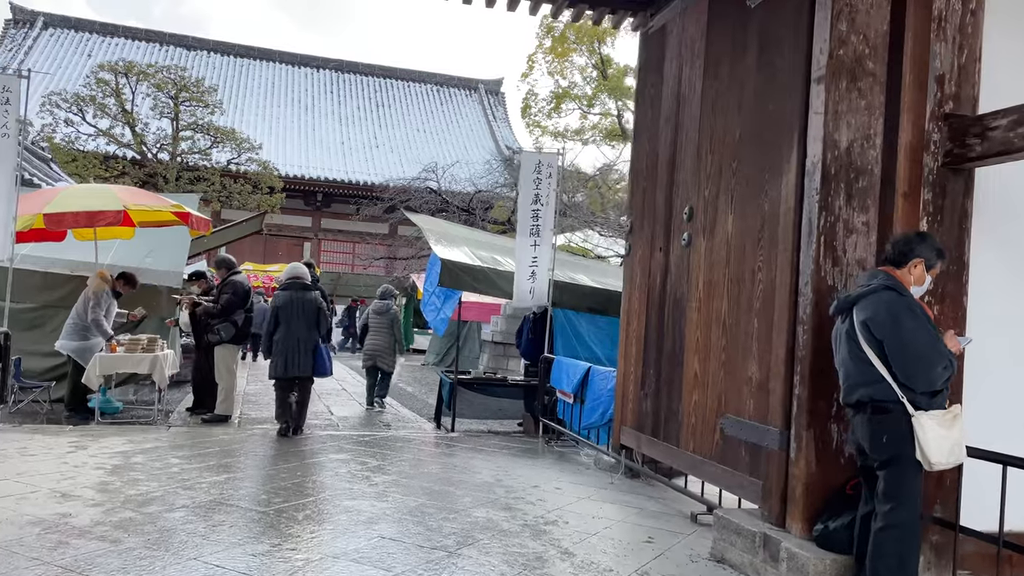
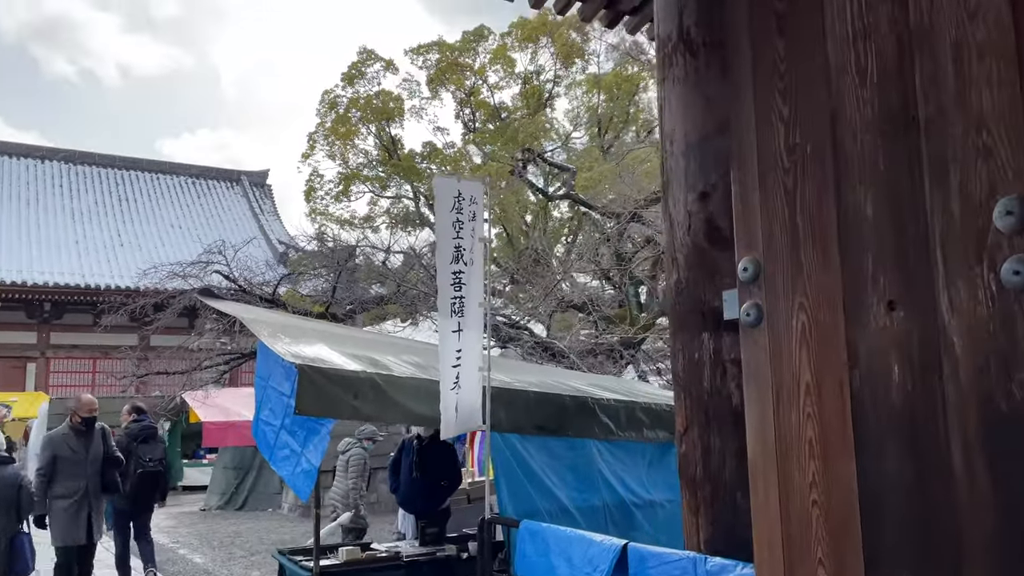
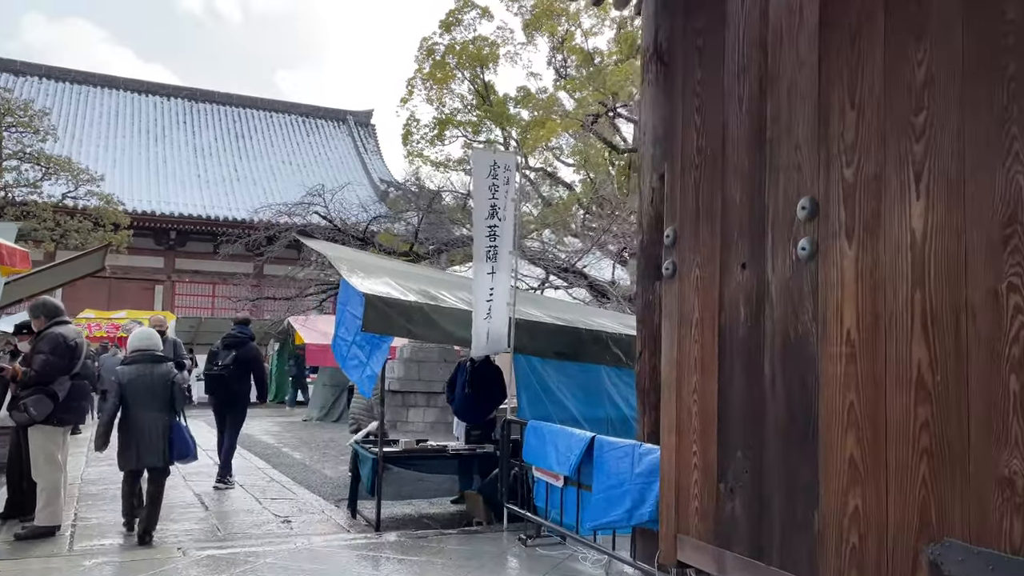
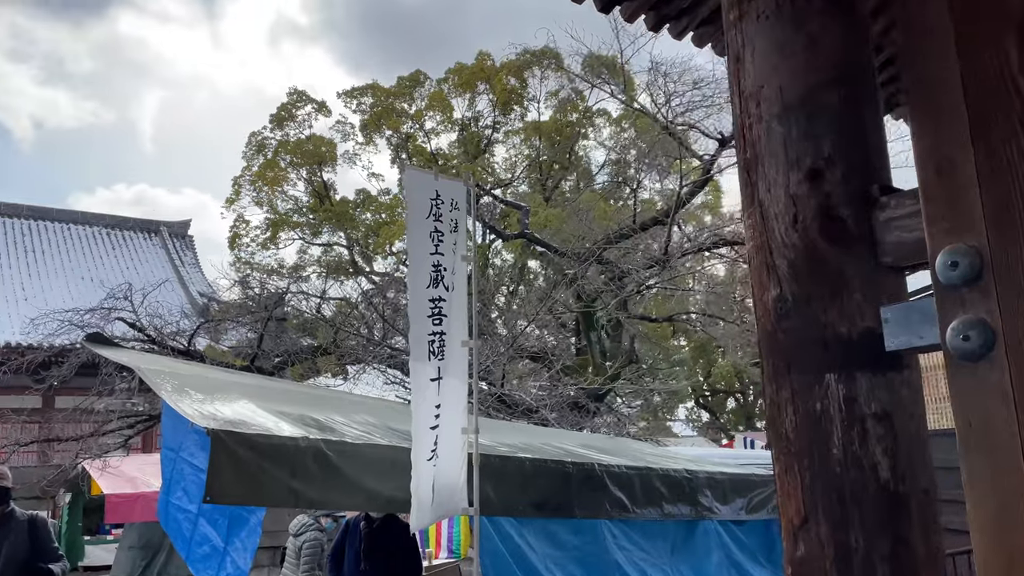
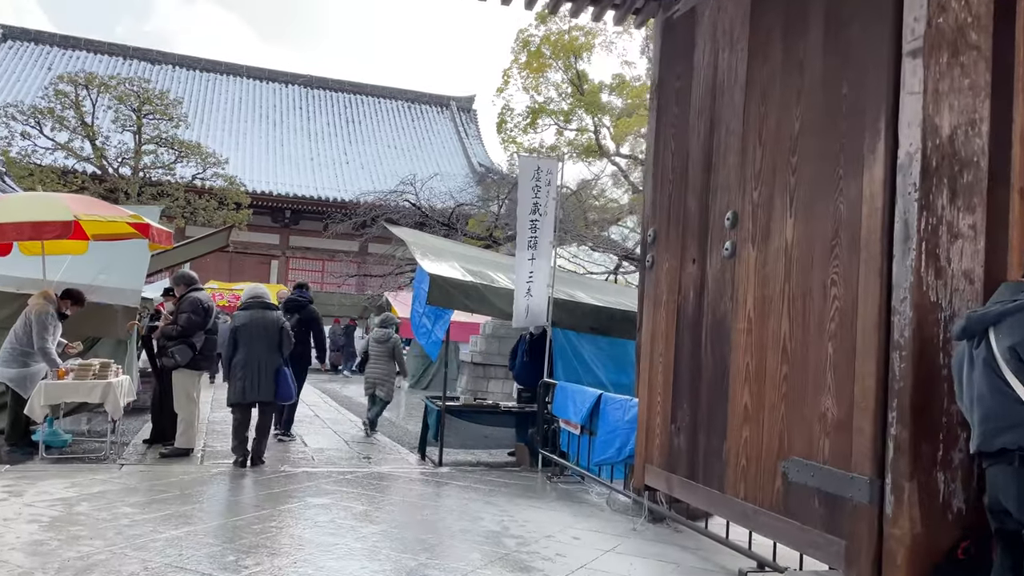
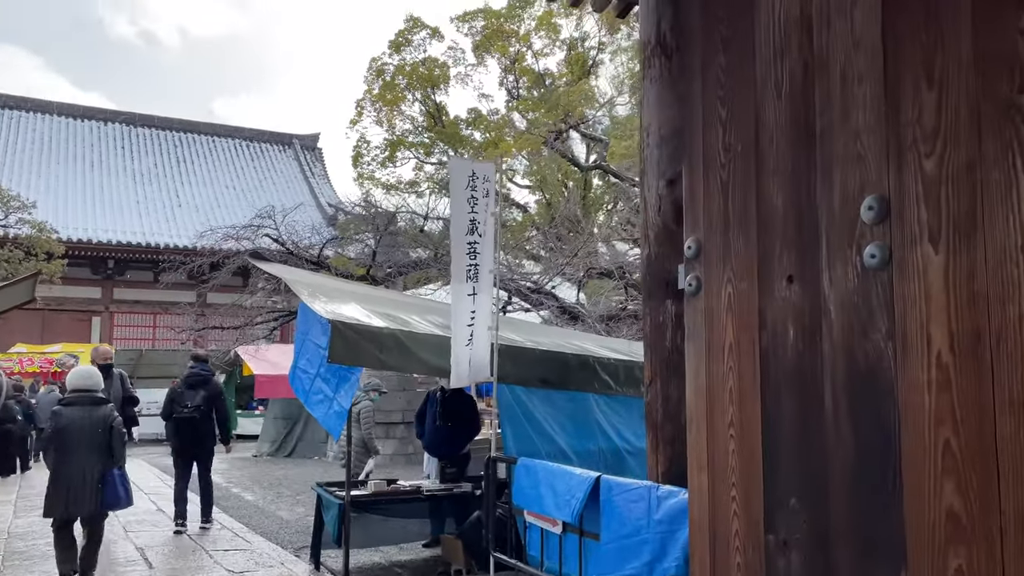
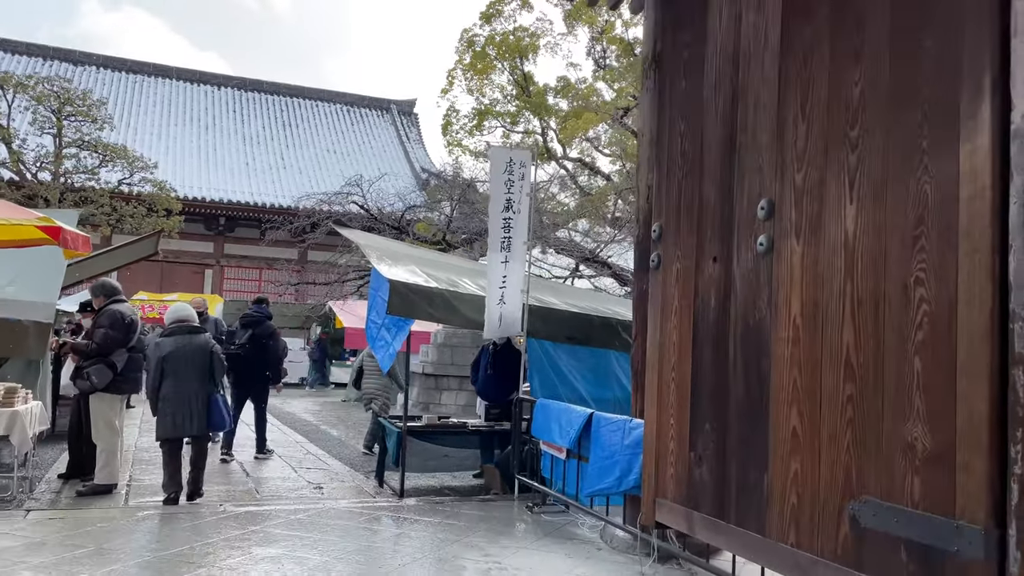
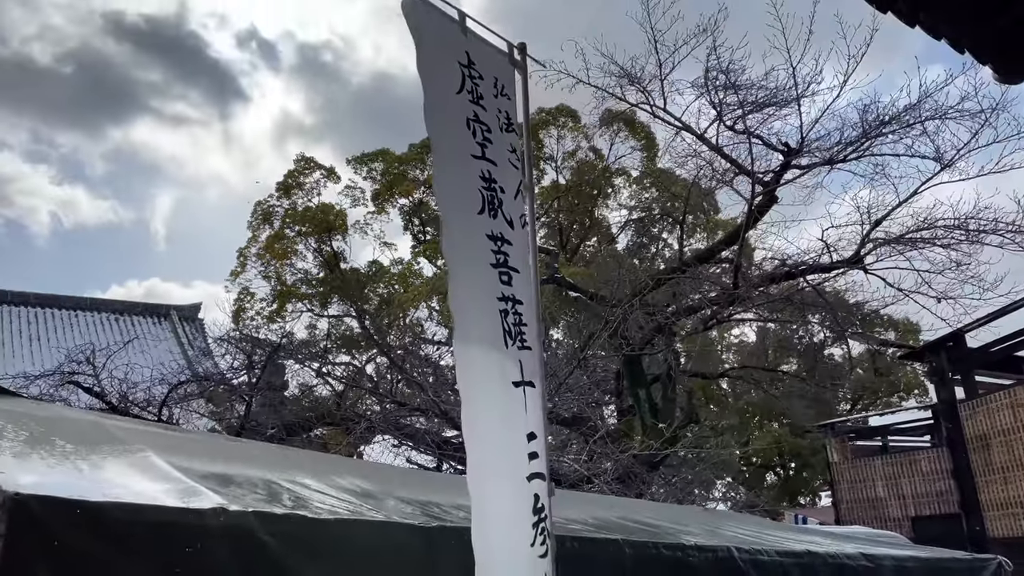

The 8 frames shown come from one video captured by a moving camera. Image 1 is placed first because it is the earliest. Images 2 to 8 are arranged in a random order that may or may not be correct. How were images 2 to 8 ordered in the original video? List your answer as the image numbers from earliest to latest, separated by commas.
5, 7, 3, 6, 2, 4, 8
